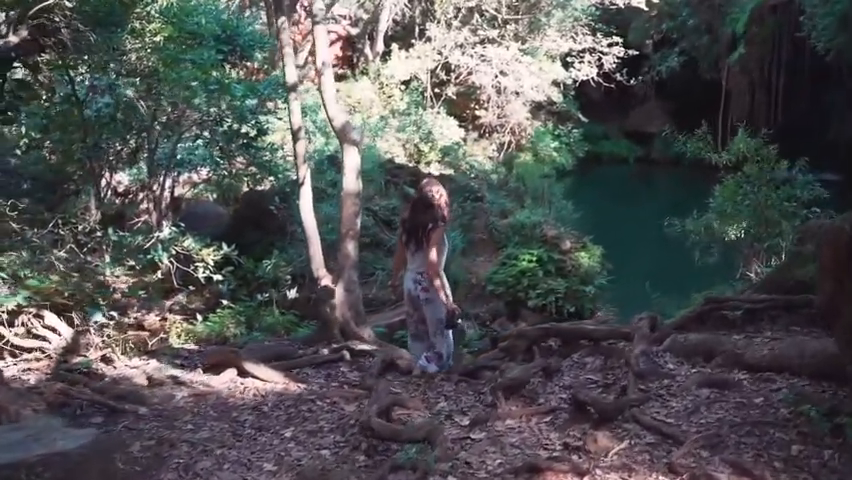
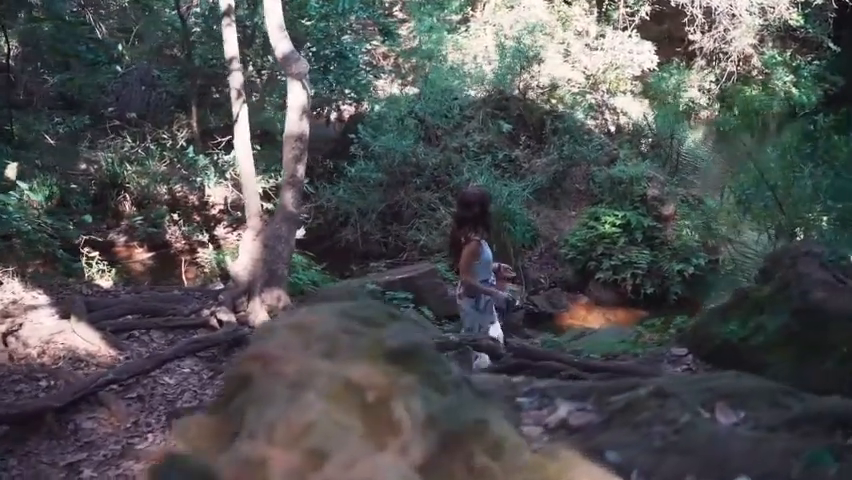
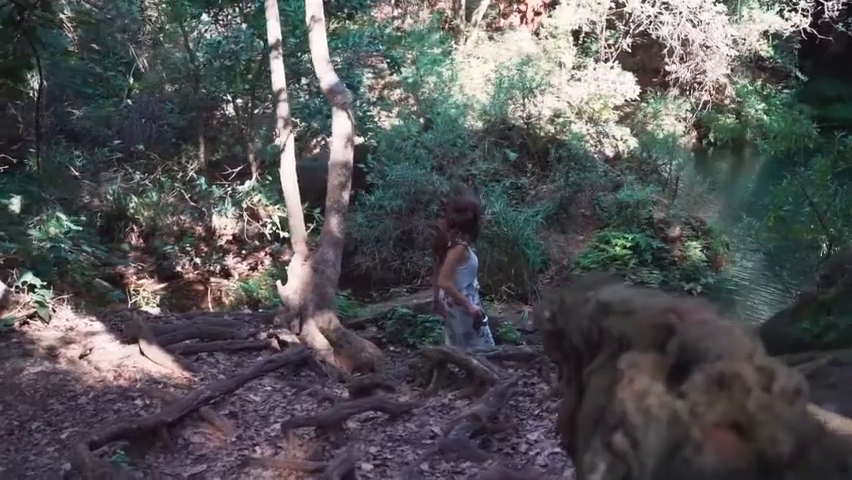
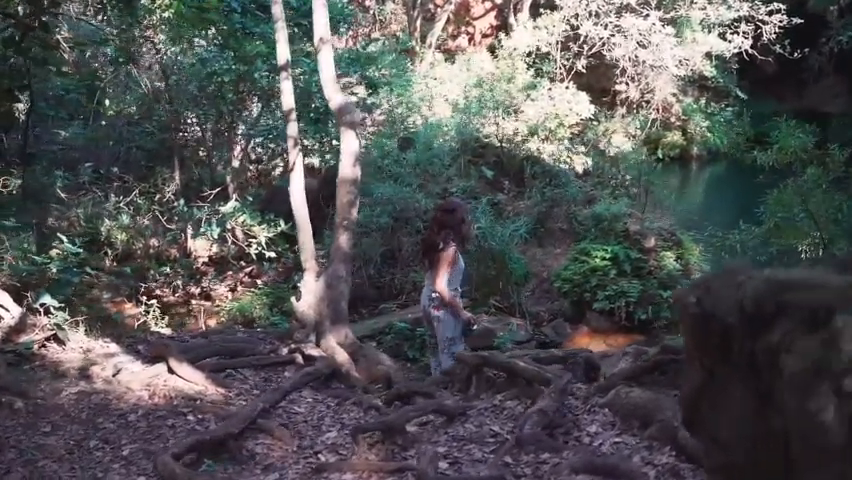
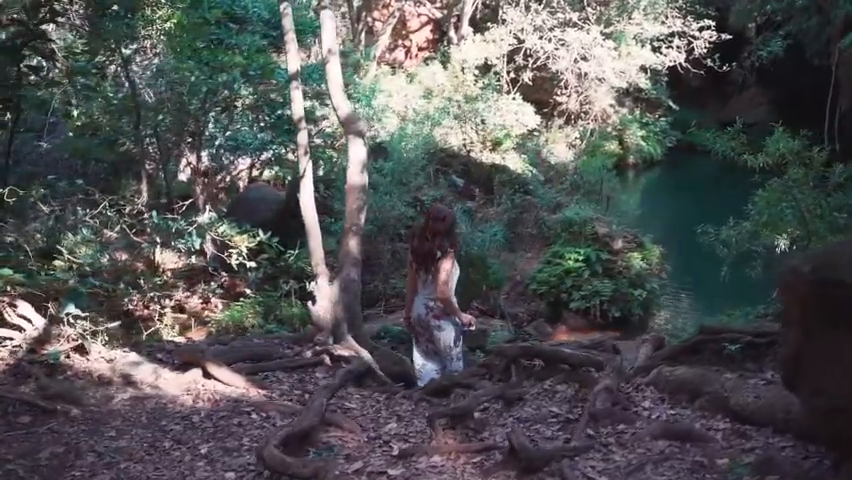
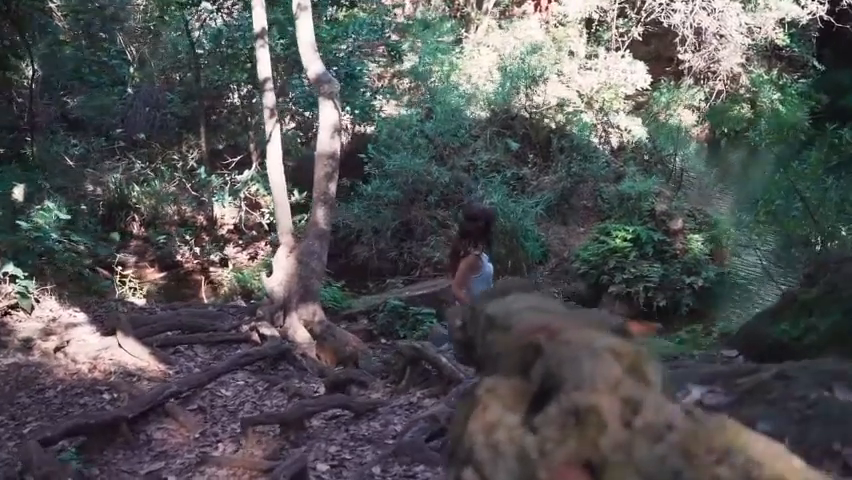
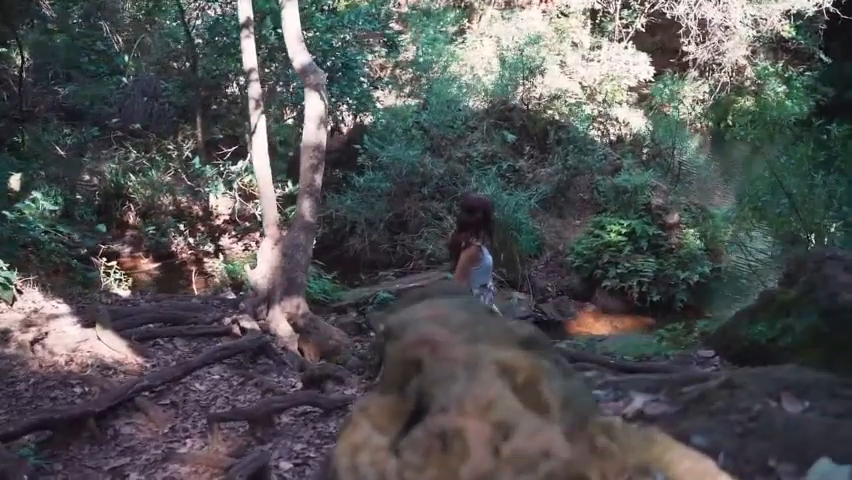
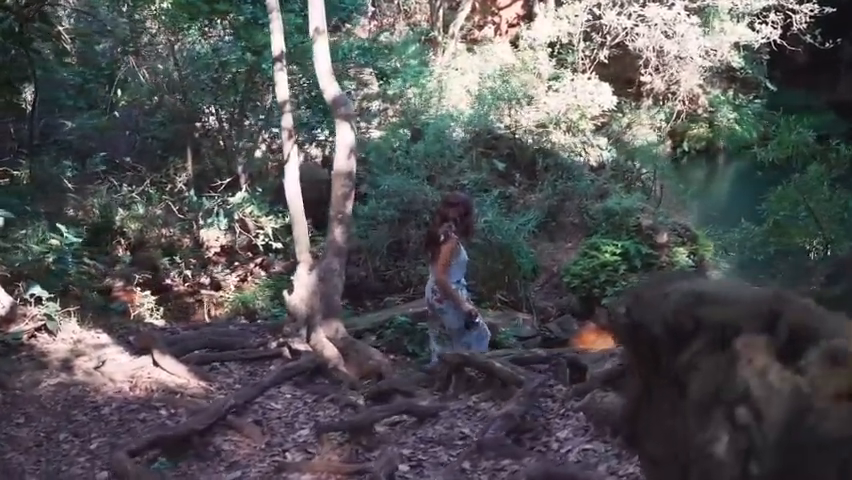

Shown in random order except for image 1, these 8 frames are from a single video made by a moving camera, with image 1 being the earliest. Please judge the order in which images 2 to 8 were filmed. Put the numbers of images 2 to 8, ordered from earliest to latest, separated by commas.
5, 4, 8, 3, 6, 7, 2
